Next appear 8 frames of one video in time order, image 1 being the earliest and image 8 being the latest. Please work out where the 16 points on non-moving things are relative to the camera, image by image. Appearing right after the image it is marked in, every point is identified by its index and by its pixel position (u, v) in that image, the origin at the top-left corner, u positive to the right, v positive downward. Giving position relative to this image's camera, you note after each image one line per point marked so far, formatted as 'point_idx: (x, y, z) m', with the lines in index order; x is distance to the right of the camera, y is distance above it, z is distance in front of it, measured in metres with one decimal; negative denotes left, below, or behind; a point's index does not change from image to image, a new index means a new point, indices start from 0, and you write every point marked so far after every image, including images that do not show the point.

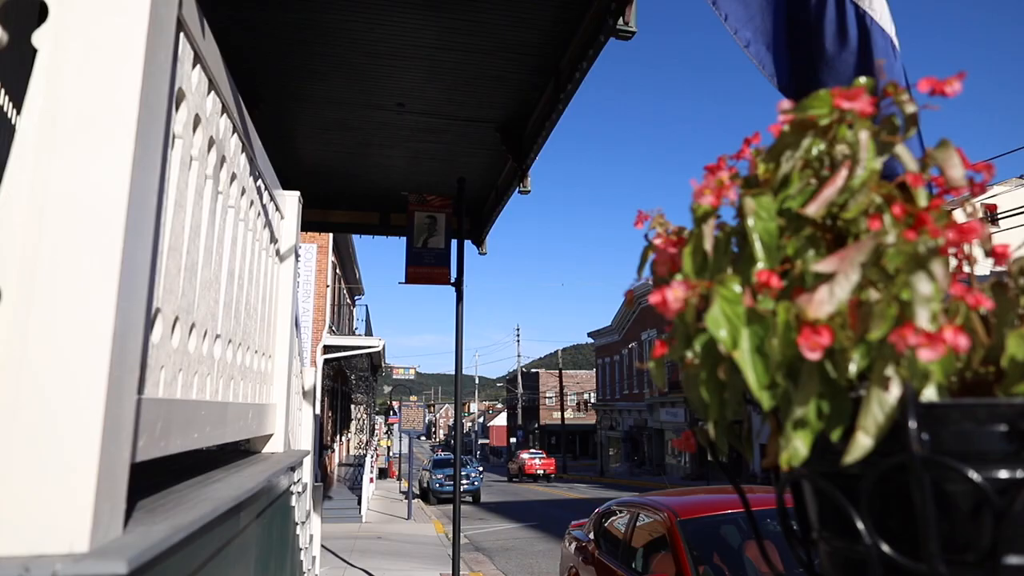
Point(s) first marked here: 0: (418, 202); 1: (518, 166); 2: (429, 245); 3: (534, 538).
0: (-0.9, +0.9, +7.4) m
1: (+0.1, +1.4, +8.2) m
2: (-0.8, +0.4, +7.3) m
3: (+0.5, -5.0, +14.7) m
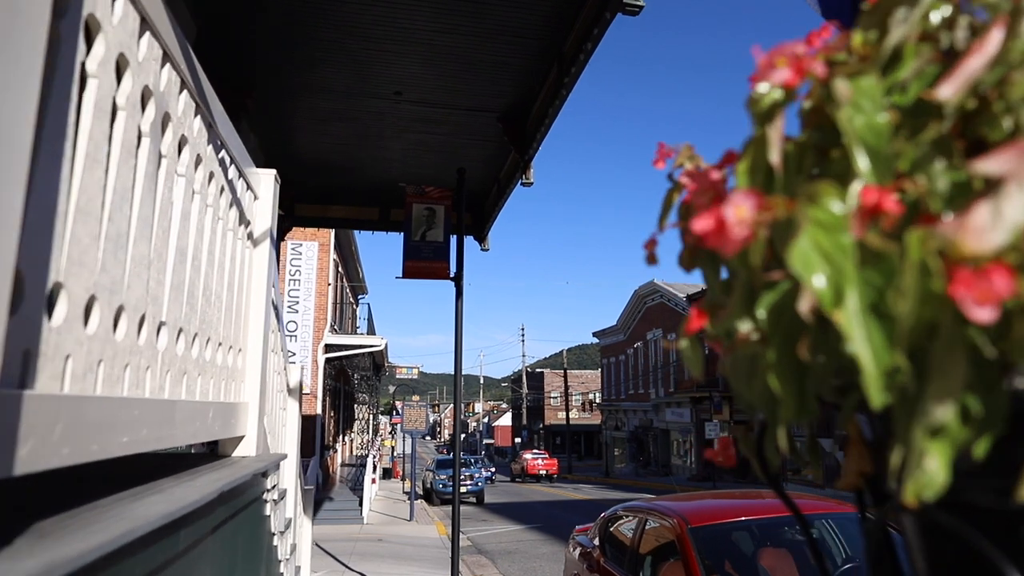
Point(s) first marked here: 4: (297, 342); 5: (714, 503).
0: (-0.9, +0.9, +7.1) m
1: (+0.1, +1.4, +8.0) m
2: (-0.8, +0.5, +7.0) m
3: (+0.5, -4.9, +14.4) m
4: (-4.8, -1.3, +16.6) m
5: (+1.4, -1.5, +5.2) m
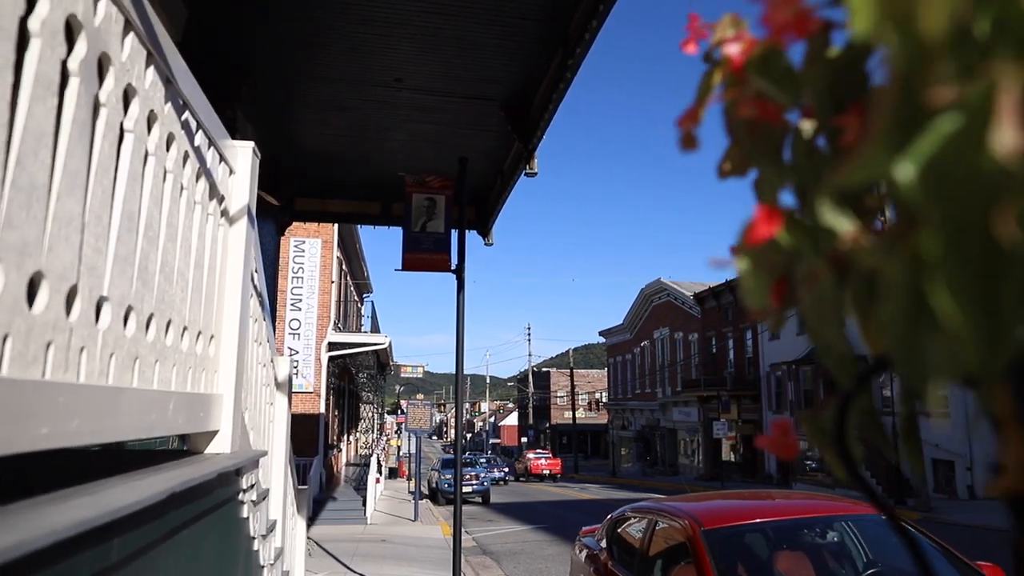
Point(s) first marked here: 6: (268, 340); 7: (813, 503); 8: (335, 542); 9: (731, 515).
0: (-0.9, +1.0, +6.9) m
1: (+0.1, +1.5, +7.7) m
2: (-0.8, +0.5, +6.8) m
3: (+0.6, -4.8, +14.2) m
4: (-4.7, -1.2, +16.4) m
5: (+1.4, -1.4, +5.0) m
6: (-1.1, -0.2, +3.5) m
7: (+2.0, -1.4, +4.7) m
8: (-3.0, -4.3, +12.6) m
9: (+1.4, -1.4, +4.6) m
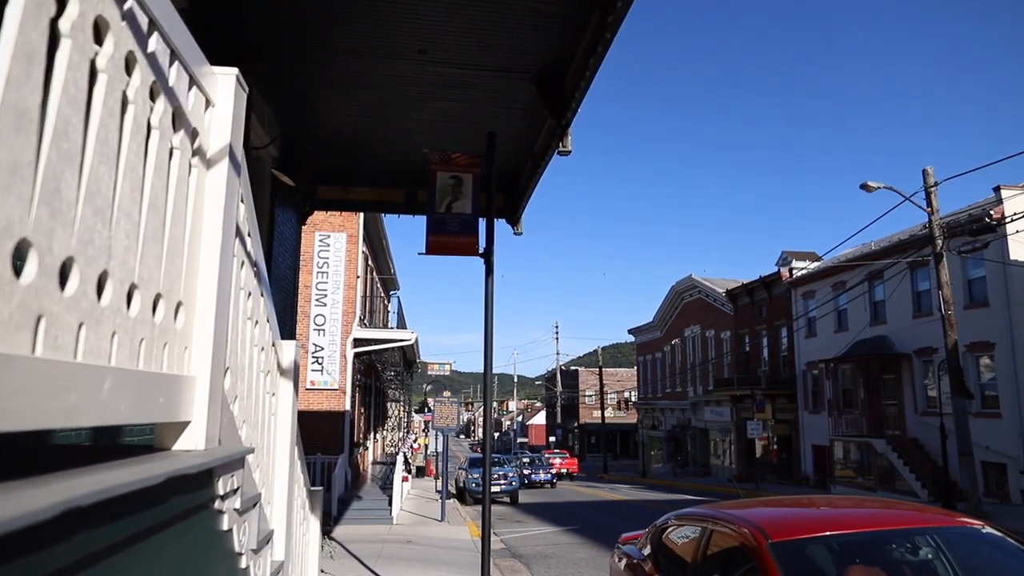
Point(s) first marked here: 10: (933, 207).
0: (-0.6, +1.1, +6.4) m
1: (+0.4, +1.6, +7.2) m
2: (-0.5, +0.7, +6.3) m
3: (+1.2, -4.7, +13.7) m
4: (-4.0, -1.1, +16.1) m
5: (+1.7, -1.3, +4.4) m
6: (-1.0, -0.1, +3.0) m
7: (+2.2, -1.3, +4.2) m
8: (-2.5, -4.2, +12.2) m
9: (+1.6, -1.3, +4.1) m
10: (+10.5, +2.0, +18.4) m
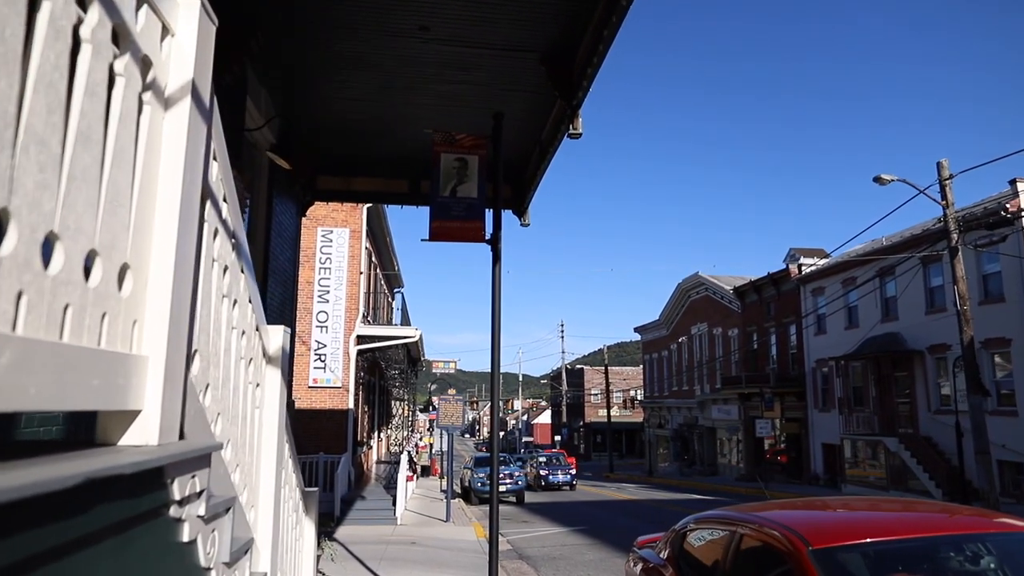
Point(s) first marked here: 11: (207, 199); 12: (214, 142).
0: (-0.6, +1.2, +6.1) m
1: (+0.5, +1.7, +6.9) m
2: (-0.4, +0.8, +5.9) m
3: (+1.3, -4.6, +13.3) m
4: (-3.9, -1.0, +15.8) m
5: (+1.7, -1.2, +4.0) m
6: (-0.9, 0.0, +2.7) m
7: (+2.2, -1.2, +3.8) m
8: (-2.4, -4.1, +11.9) m
9: (+1.6, -1.2, +3.7) m
10: (+10.6, +2.1, +18.0) m
11: (-0.9, +0.3, +2.1) m
12: (-0.9, +0.4, +2.2) m
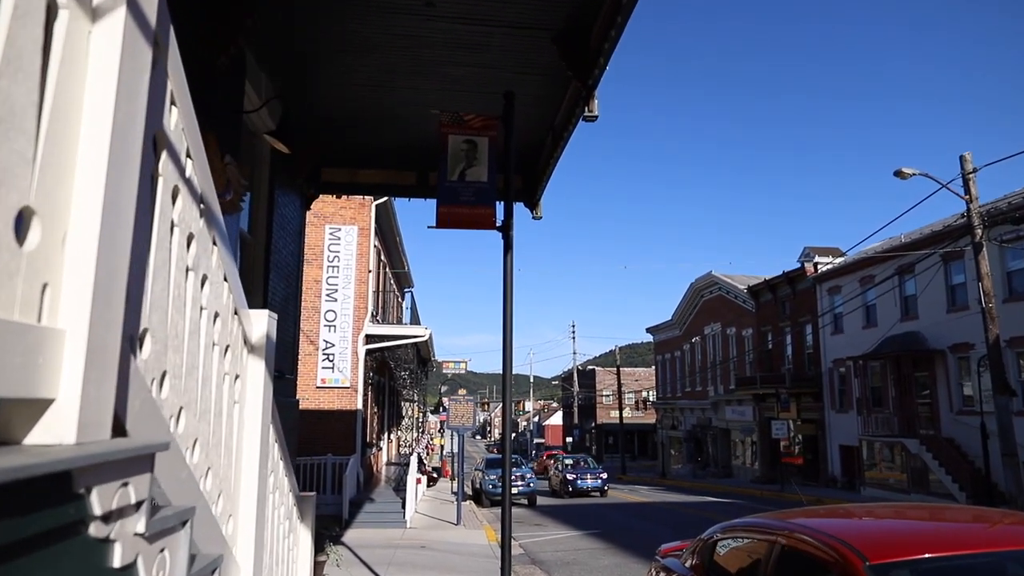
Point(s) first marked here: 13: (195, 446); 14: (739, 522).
0: (-0.5, +1.3, +5.7) m
1: (+0.6, +1.8, +6.5) m
2: (-0.3, +0.8, +5.6) m
3: (+1.5, -4.6, +12.9) m
4: (-3.7, -0.9, +15.5) m
5: (+1.8, -1.2, +3.6) m
6: (-0.9, 0.0, +2.3) m
7: (+2.3, -1.1, +3.4) m
8: (-2.2, -4.1, +11.6) m
9: (+1.7, -1.1, +3.3) m
10: (+10.9, +2.2, +17.5) m
11: (-0.8, +0.3, +1.8) m
12: (-0.8, +0.5, +1.8) m
13: (-0.9, -0.5, +2.2) m
14: (+1.4, -1.4, +4.4) m
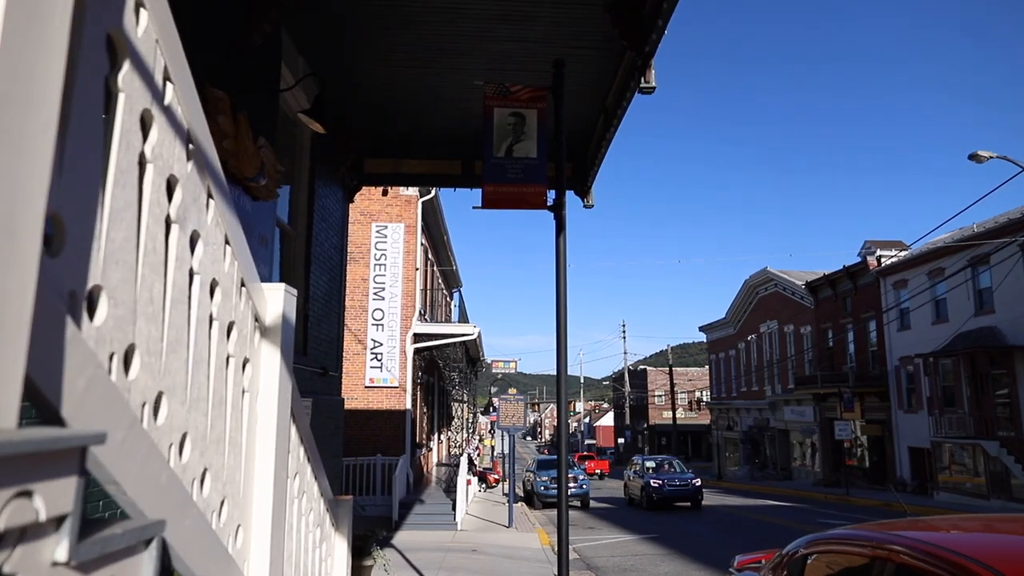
0: (-0.1, +1.4, +5.3) m
1: (+1.0, +1.9, +6.0) m
2: (0.0, +0.9, +5.2) m
3: (+2.4, -4.4, +12.3) m
4: (-2.6, -0.9, +15.2) m
5: (+2.0, -1.0, +3.1) m
6: (-0.7, +0.1, +1.9) m
7: (+2.5, -1.0, +2.8) m
8: (-1.4, -4.0, +11.2) m
9: (+1.9, -1.0, +2.8) m
10: (+12.0, +2.4, +16.3) m
11: (-0.7, +0.4, +1.4) m
12: (-0.7, +0.6, +1.4) m
13: (-0.8, -0.4, +1.8) m
14: (+1.7, -1.3, +3.8) m
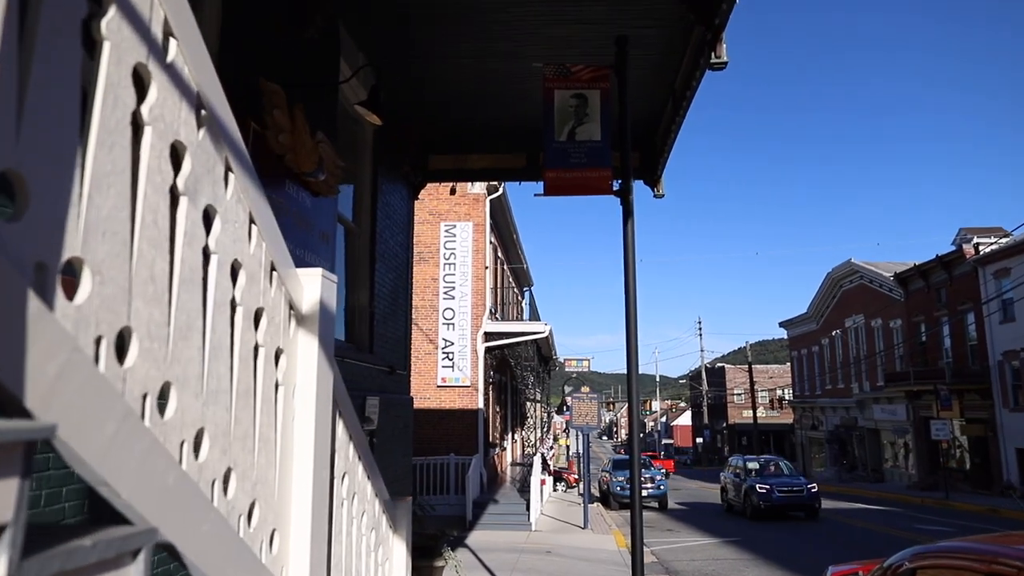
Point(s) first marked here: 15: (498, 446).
0: (+0.3, +1.4, +5.0) m
1: (+1.5, +1.9, +5.6) m
2: (+0.4, +1.0, +4.9) m
3: (+3.6, -4.3, +11.8) m
4: (-1.2, -0.9, +15.2) m
5: (+2.3, -0.9, +2.6) m
6: (-0.6, +0.2, +1.7) m
7: (+2.7, -0.9, +2.3) m
8: (-0.3, -3.9, +11.1) m
9: (+2.1, -0.9, +2.3) m
10: (+13.4, +2.7, +14.9) m
11: (-0.7, +0.5, +1.2) m
12: (-0.7, +0.6, +1.3) m
13: (-0.7, -0.3, +1.6) m
14: (+2.0, -1.2, +3.4) m
15: (-0.4, -4.3, +20.0) m
